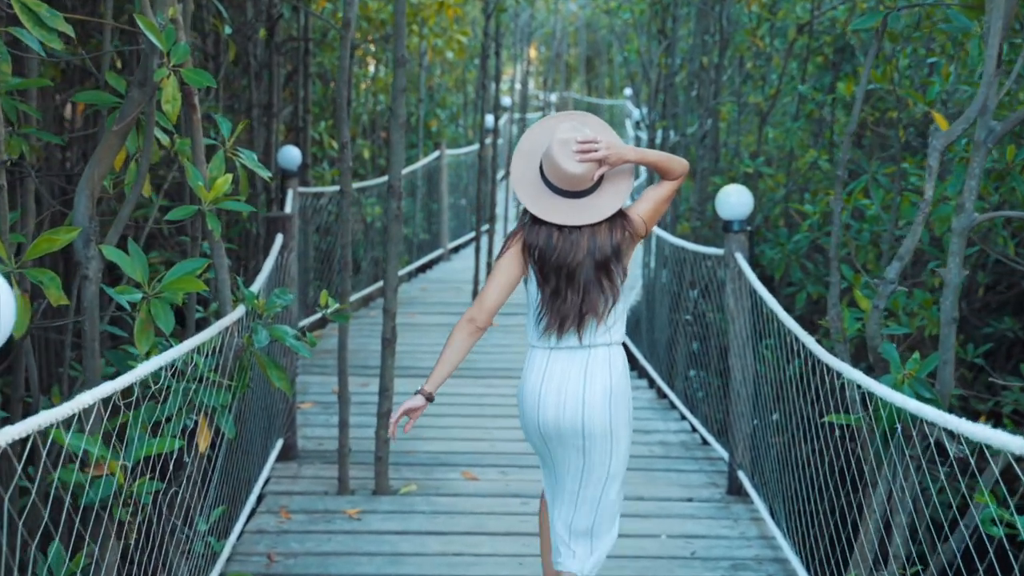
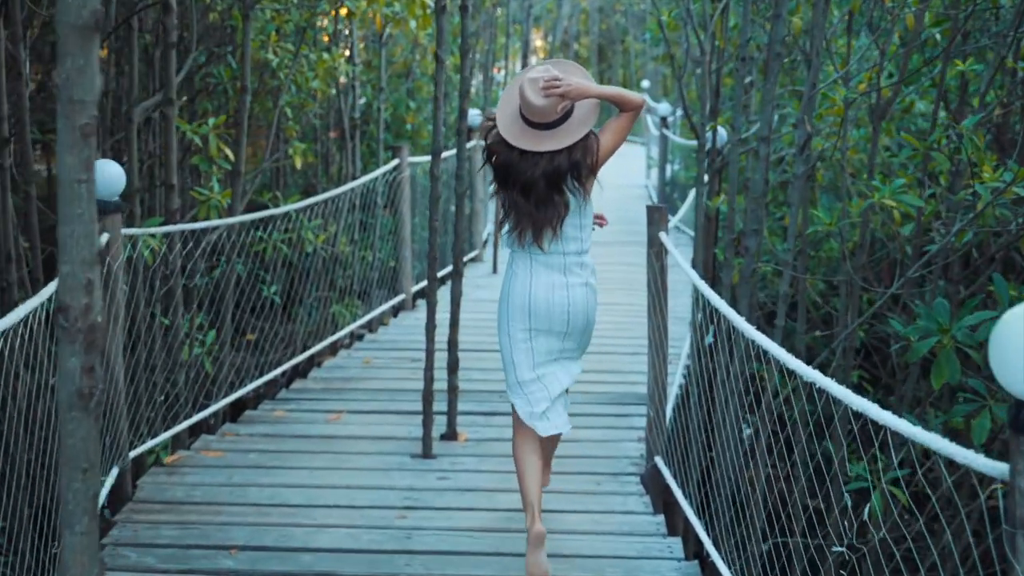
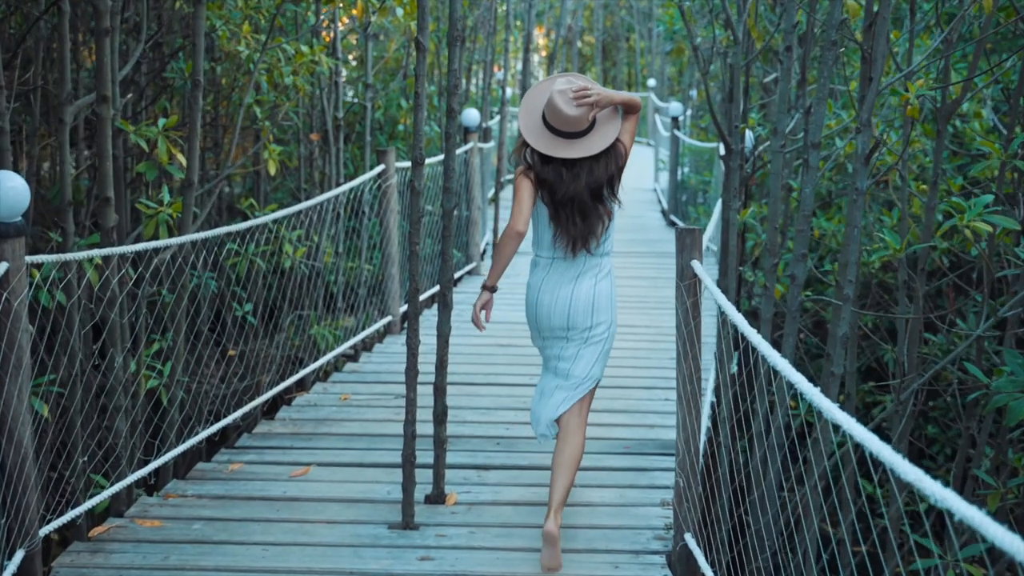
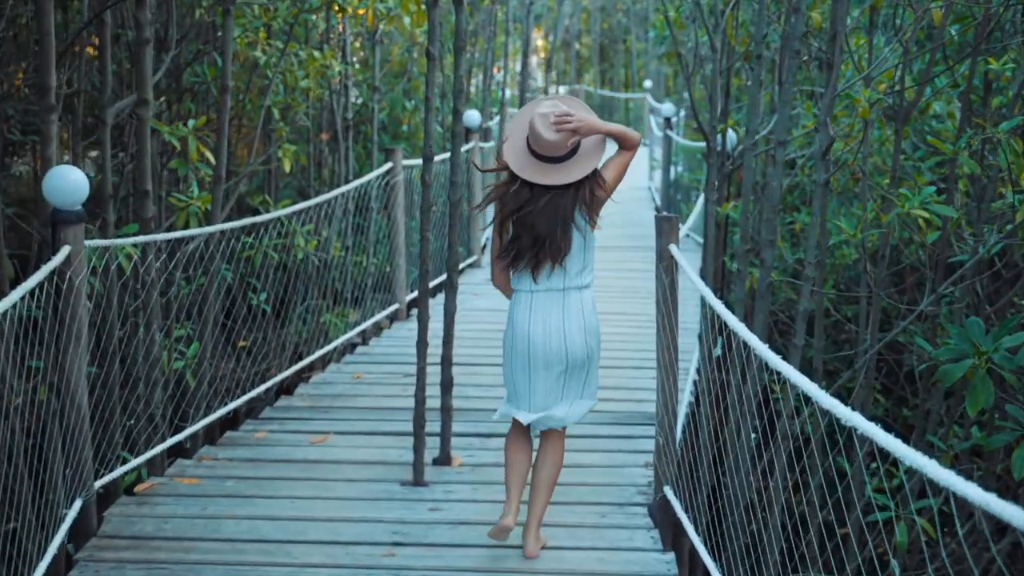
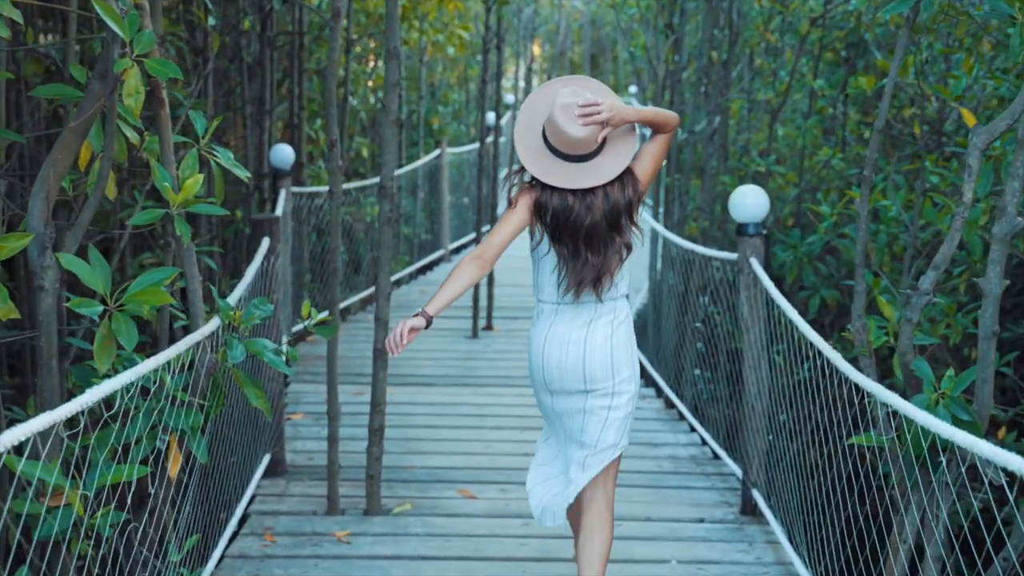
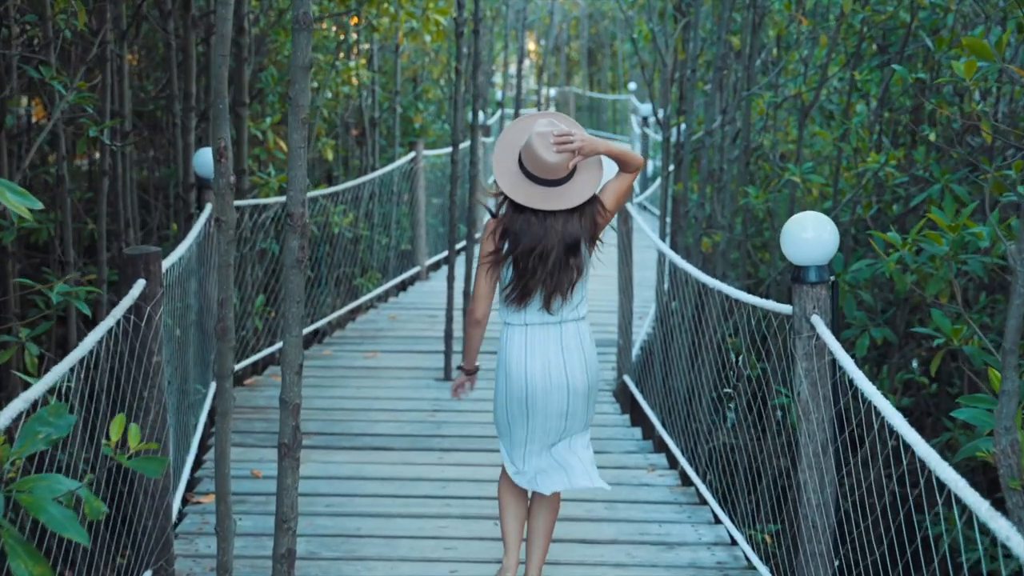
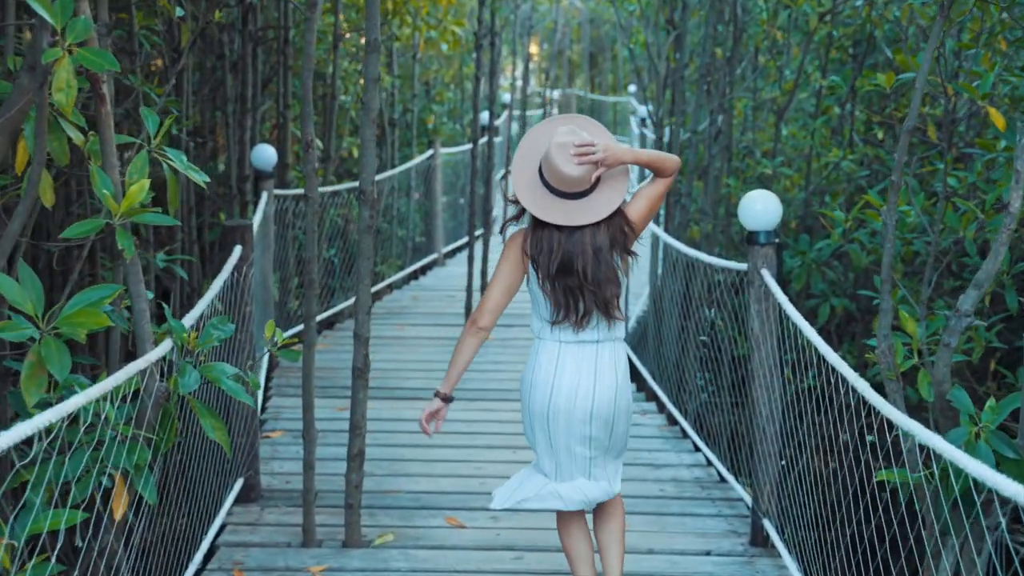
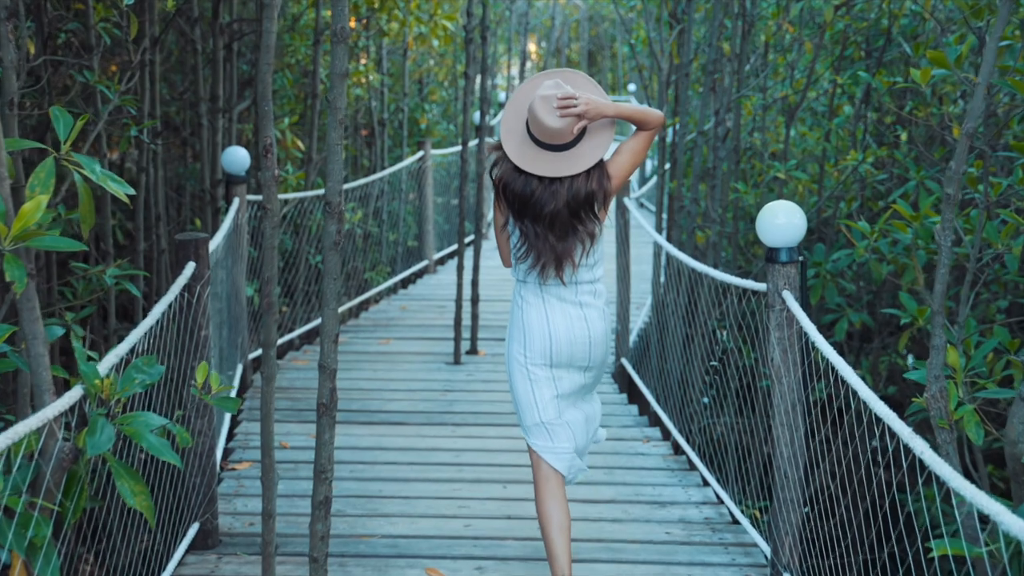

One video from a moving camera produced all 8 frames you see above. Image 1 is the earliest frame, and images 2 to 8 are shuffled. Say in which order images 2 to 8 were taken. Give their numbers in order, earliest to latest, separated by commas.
5, 7, 8, 6, 2, 4, 3
